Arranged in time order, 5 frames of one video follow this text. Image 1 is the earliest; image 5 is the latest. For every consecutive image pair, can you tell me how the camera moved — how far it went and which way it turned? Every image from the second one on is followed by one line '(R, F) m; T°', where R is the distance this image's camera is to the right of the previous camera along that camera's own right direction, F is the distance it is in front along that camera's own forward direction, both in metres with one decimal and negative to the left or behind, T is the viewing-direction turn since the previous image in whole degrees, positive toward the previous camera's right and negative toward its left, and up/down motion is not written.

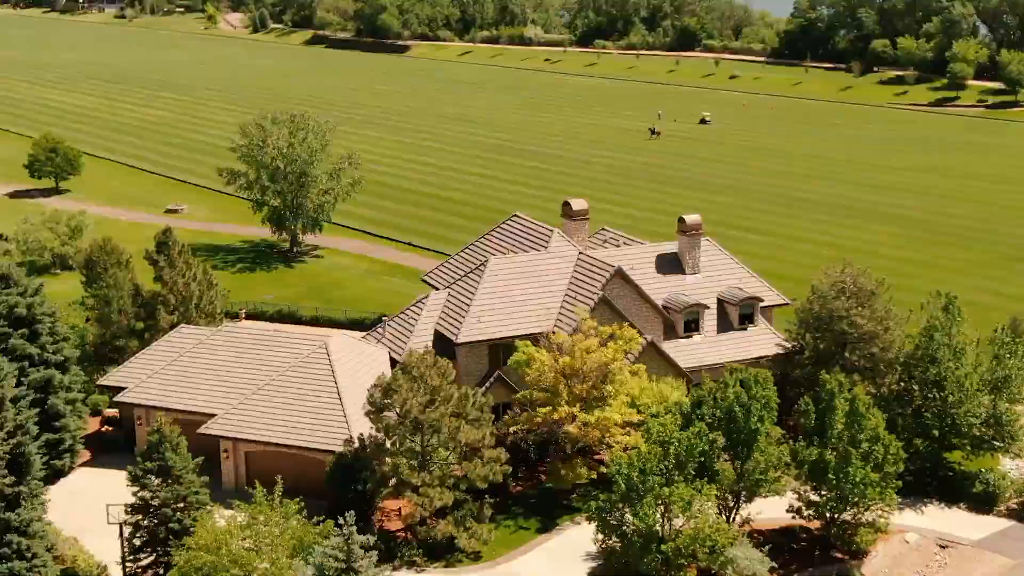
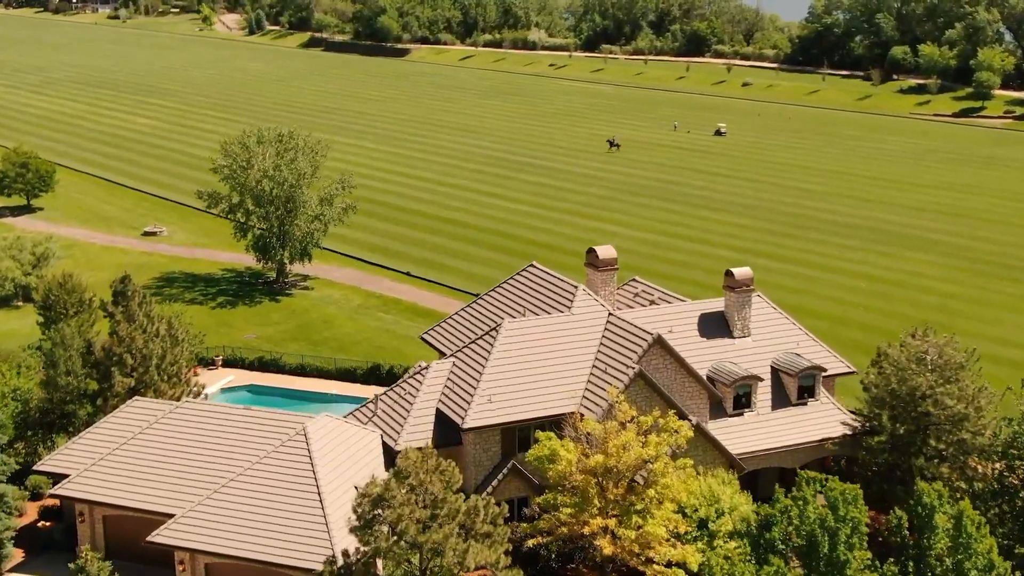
(-0.5, +5.4) m; 0°
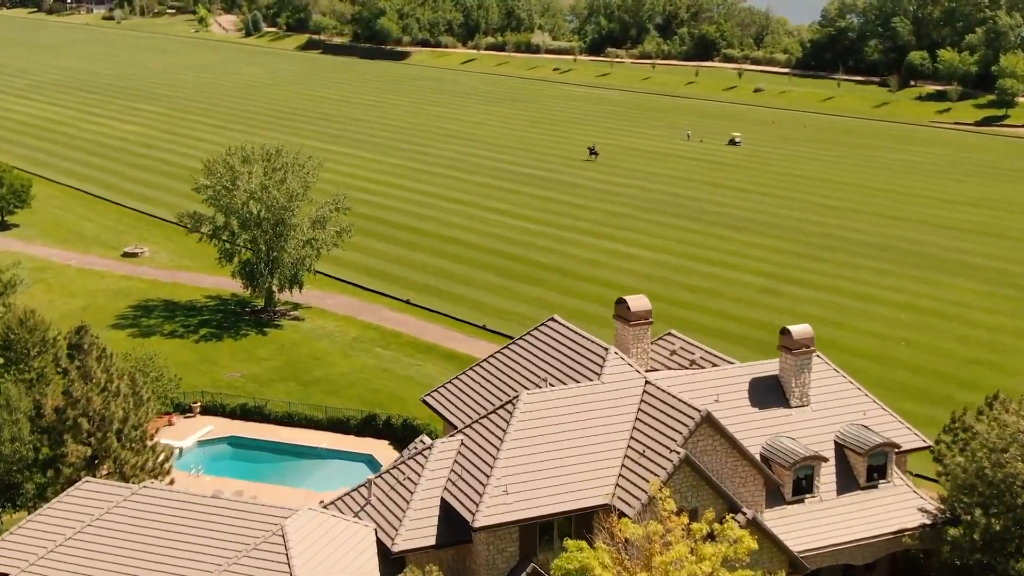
(-0.4, +4.4) m; 0°
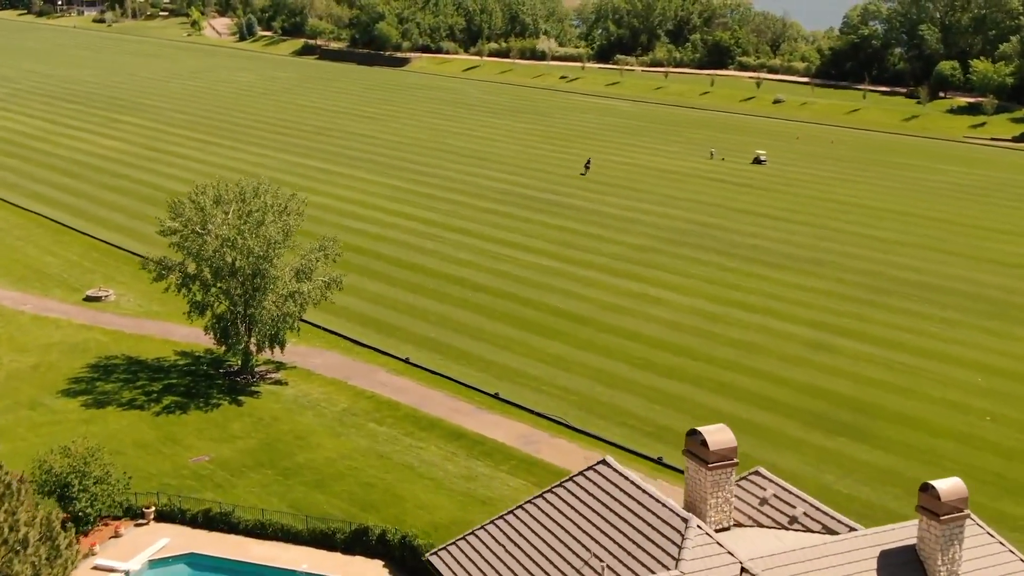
(-0.7, +6.8) m; 0°
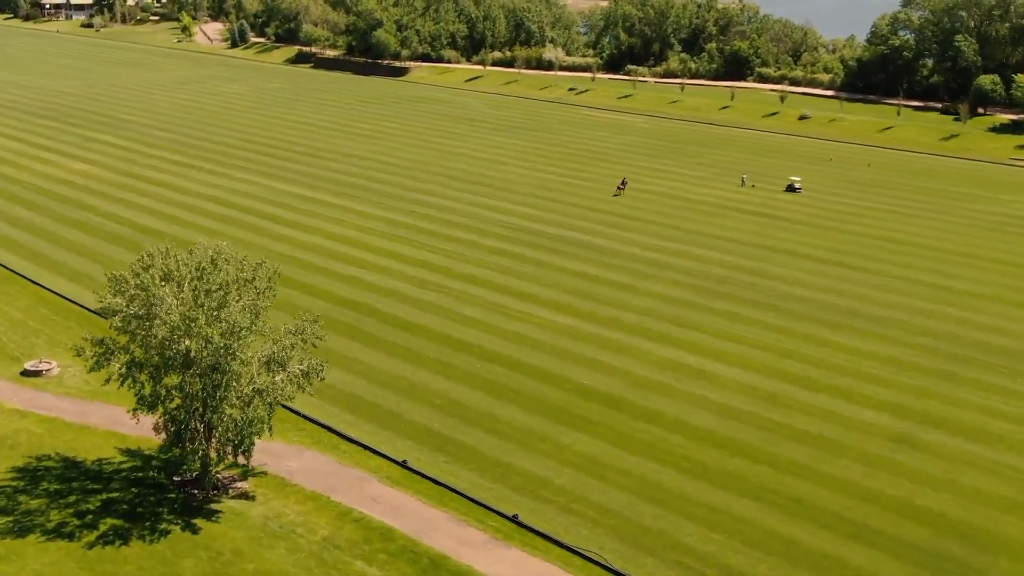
(-0.7, +8.1) m; 0°
